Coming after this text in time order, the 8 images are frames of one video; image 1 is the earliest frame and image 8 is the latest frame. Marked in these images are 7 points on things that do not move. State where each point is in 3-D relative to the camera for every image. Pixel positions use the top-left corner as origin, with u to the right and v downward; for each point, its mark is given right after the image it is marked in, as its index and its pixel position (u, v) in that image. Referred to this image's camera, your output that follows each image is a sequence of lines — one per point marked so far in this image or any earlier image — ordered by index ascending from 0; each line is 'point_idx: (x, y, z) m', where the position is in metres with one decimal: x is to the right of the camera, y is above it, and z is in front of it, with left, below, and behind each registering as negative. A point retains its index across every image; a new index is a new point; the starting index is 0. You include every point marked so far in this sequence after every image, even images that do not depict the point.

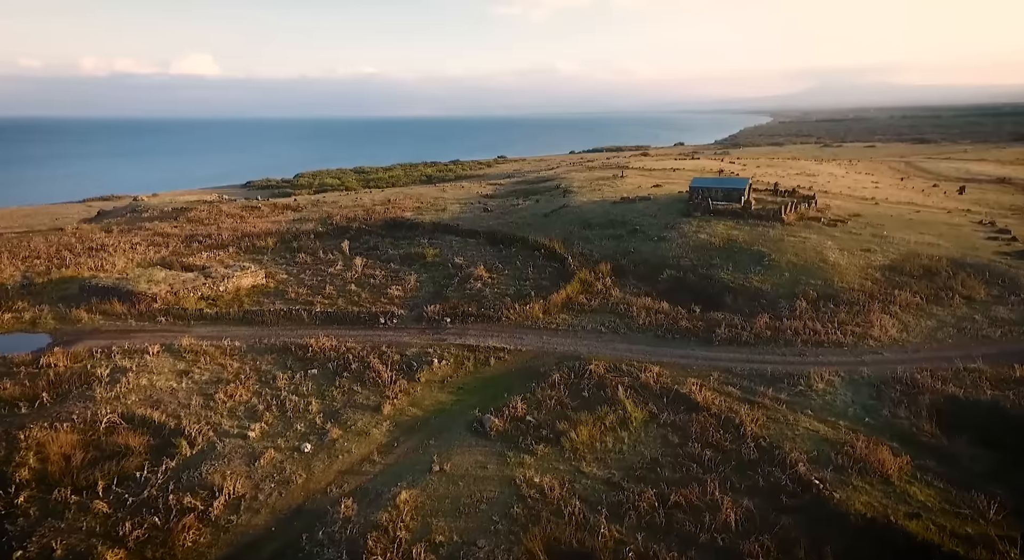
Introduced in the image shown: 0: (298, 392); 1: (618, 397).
0: (-6.2, -3.2, +16.4) m
1: (+2.9, -3.2, +15.8) m
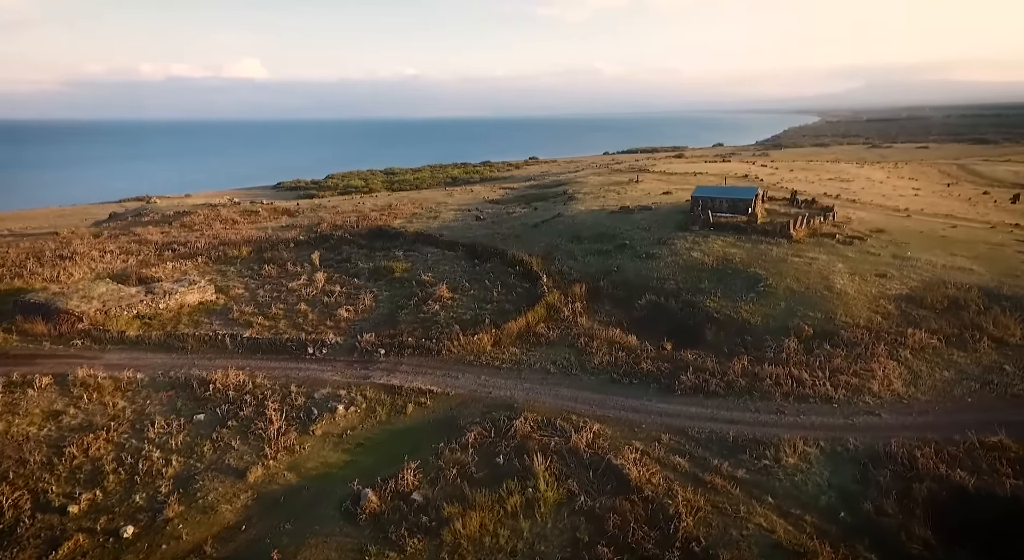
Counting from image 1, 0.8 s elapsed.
0: (-8.5, -4.1, +14.0) m
1: (+0.5, -4.2, +12.9) m
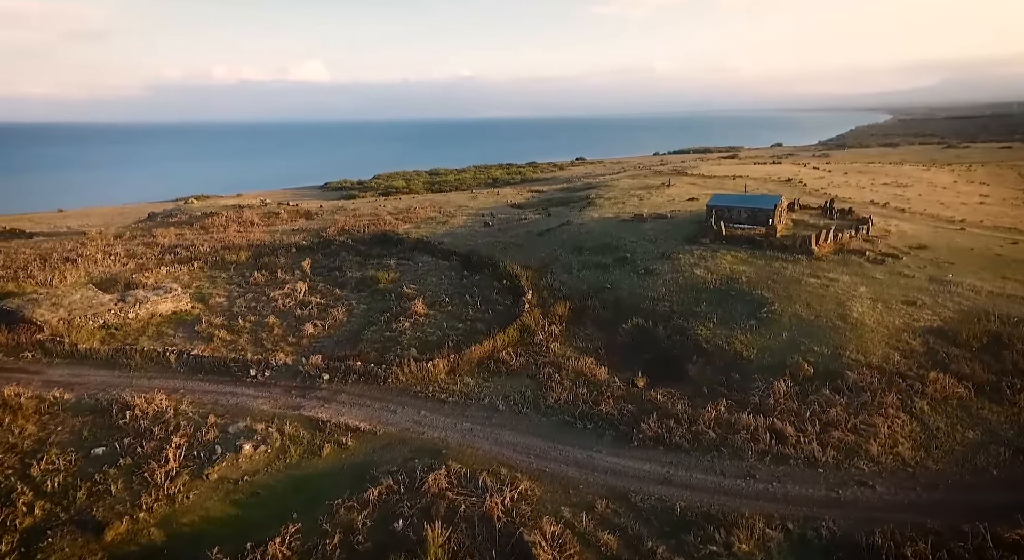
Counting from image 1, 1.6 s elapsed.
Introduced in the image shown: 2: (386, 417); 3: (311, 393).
0: (-10.4, -4.6, +12.7) m
1: (-1.6, -4.9, +10.8) m
2: (-3.4, -3.8, +15.8) m
3: (-6.1, -3.4, +17.5) m
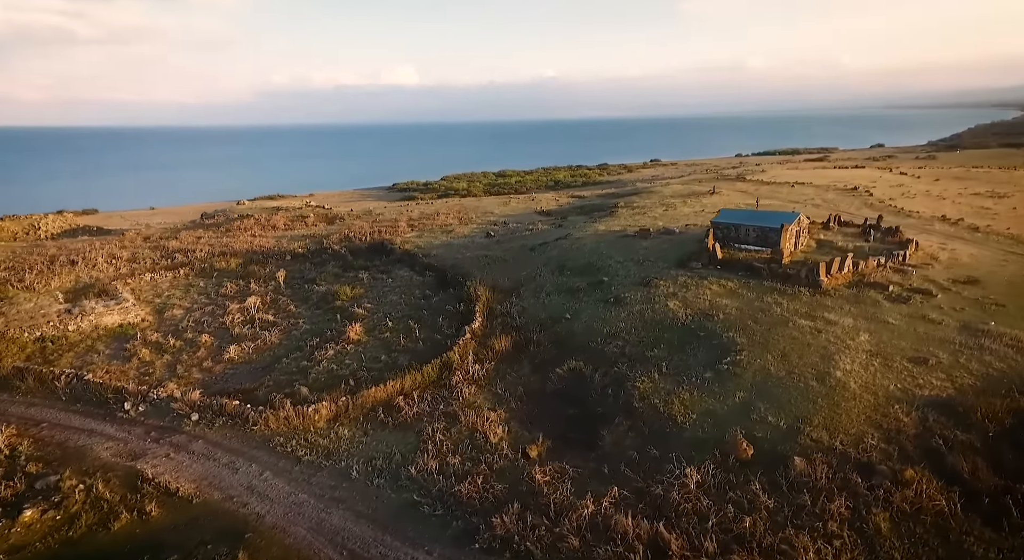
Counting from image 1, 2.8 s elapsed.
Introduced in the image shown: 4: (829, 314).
0: (-14.2, -5.2, +11.3) m
1: (-5.6, -5.8, +8.3) m
2: (-6.8, -4.7, +13.5) m
3: (-9.3, -4.2, +15.5) m
4: (+10.8, -1.2, +19.6) m
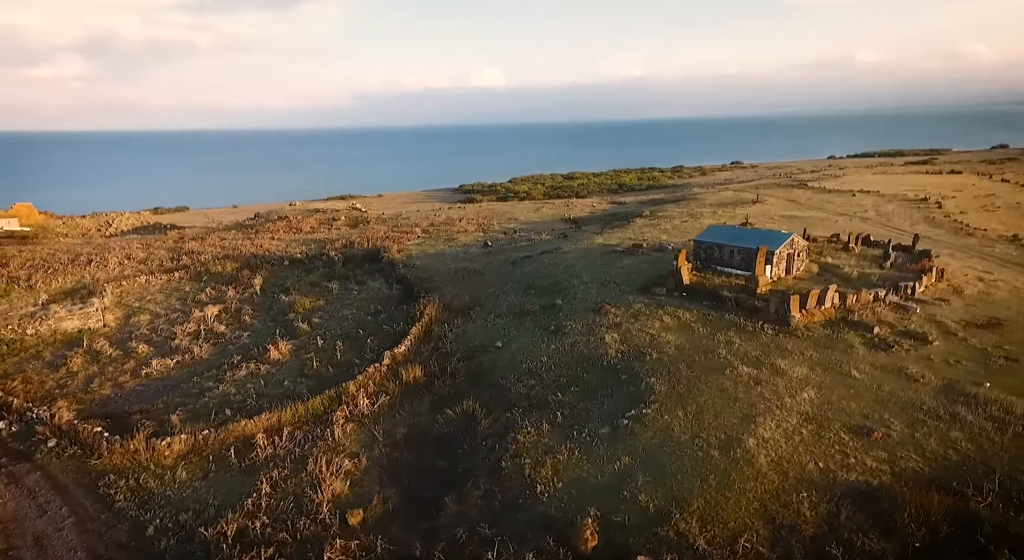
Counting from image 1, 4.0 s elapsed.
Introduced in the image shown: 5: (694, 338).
0: (-18.2, -5.6, +11.2) m
1: (-10.1, -6.4, +7.3) m
2: (-10.6, -5.2, +12.6) m
3: (-12.8, -4.7, +14.8) m
4: (+7.7, -2.3, +16.4) m
5: (+5.8, -1.8, +18.4) m
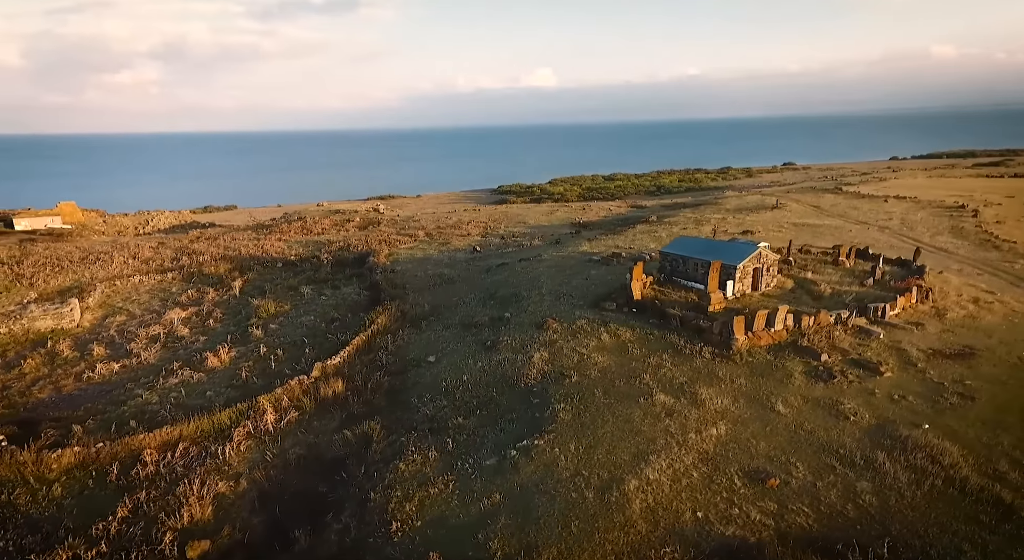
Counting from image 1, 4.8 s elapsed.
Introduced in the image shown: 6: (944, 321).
0: (-21.2, -5.6, +11.8) m
1: (-13.4, -6.6, +7.2) m
2: (-13.5, -5.4, +12.6) m
3: (-15.5, -4.9, +15.0) m
4: (+5.1, -2.9, +15.0) m
5: (+3.4, -2.4, +17.1) m
6: (+14.3, -1.4, +19.0) m
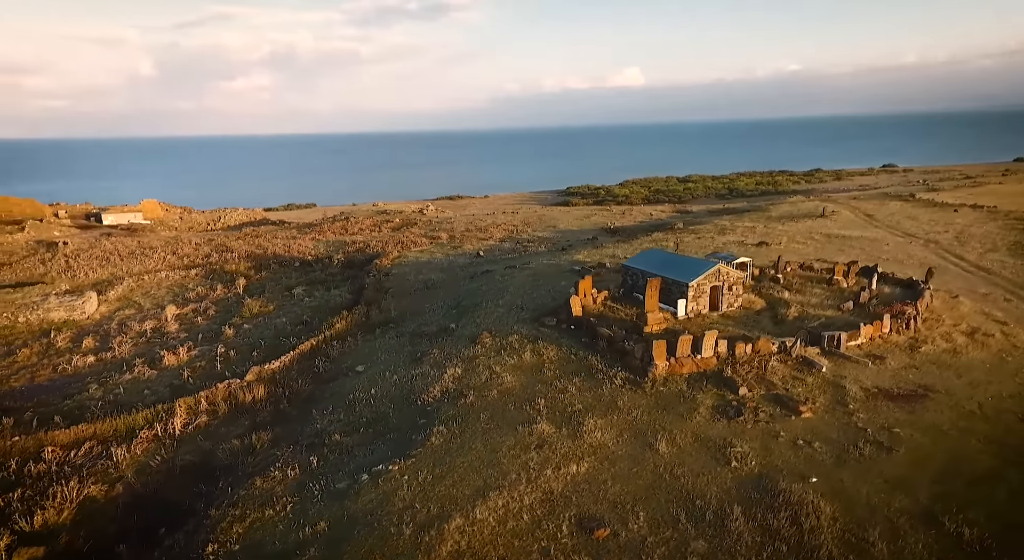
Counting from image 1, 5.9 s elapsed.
0: (-24.5, -5.4, +14.0) m
1: (-17.4, -6.6, +8.5) m
2: (-16.8, -5.4, +13.8) m
3: (-18.5, -4.8, +16.5) m
4: (+2.1, -3.4, +13.9) m
5: (+0.6, -2.8, +16.2) m
6: (+11.7, -2.3, +16.7) m
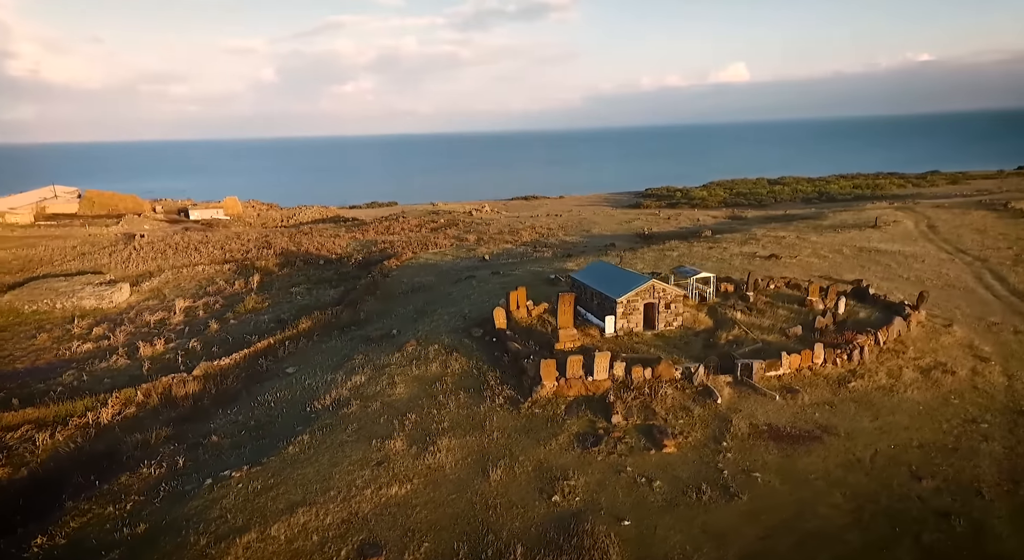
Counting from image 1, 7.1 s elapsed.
0: (-27.7, -4.9, +17.5) m
1: (-21.5, -6.3, +11.0) m
2: (-20.1, -5.2, +16.2) m
3: (-21.4, -4.5, +19.1) m
4: (-1.4, -3.8, +13.6) m
5: (-2.4, -3.2, +16.1) m
6: (+8.6, -3.0, +15.0) m
